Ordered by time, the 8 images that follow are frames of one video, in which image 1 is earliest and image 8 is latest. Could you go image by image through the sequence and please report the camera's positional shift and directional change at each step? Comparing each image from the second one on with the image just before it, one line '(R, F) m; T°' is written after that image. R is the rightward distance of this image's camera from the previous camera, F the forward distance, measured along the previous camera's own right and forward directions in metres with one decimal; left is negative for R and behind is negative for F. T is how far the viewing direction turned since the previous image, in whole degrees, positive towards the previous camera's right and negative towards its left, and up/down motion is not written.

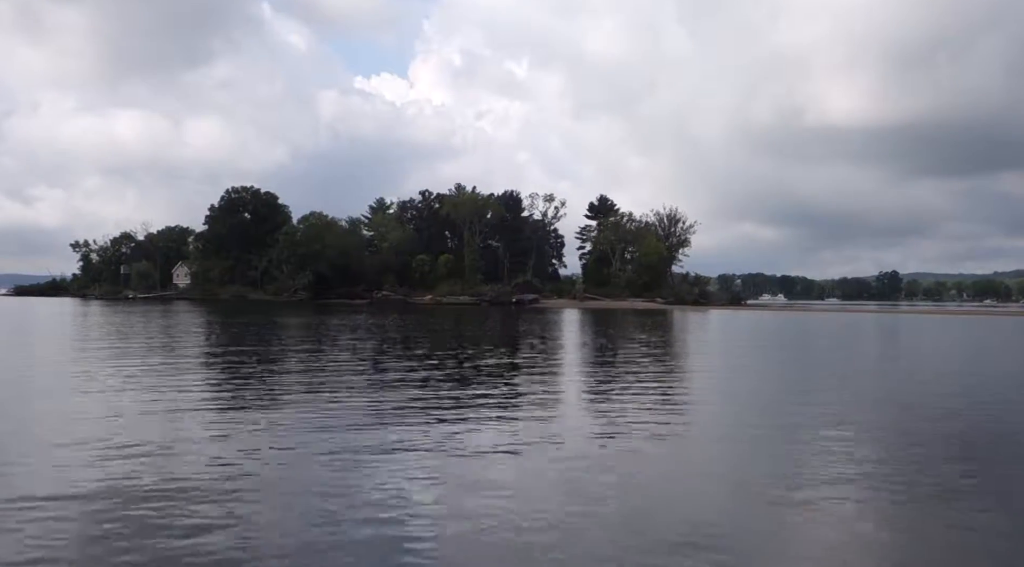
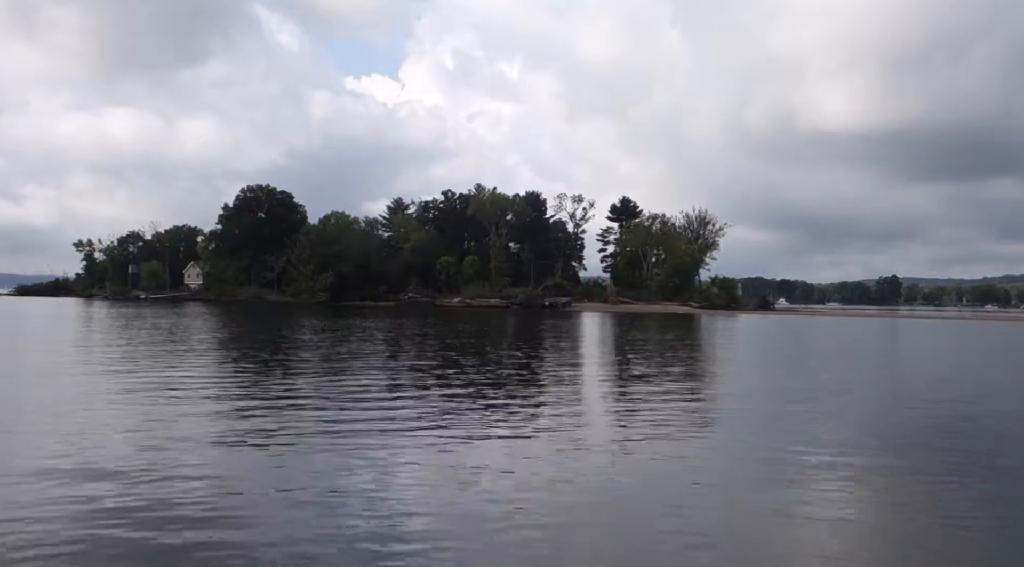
(-3.2, +1.7) m; +1°
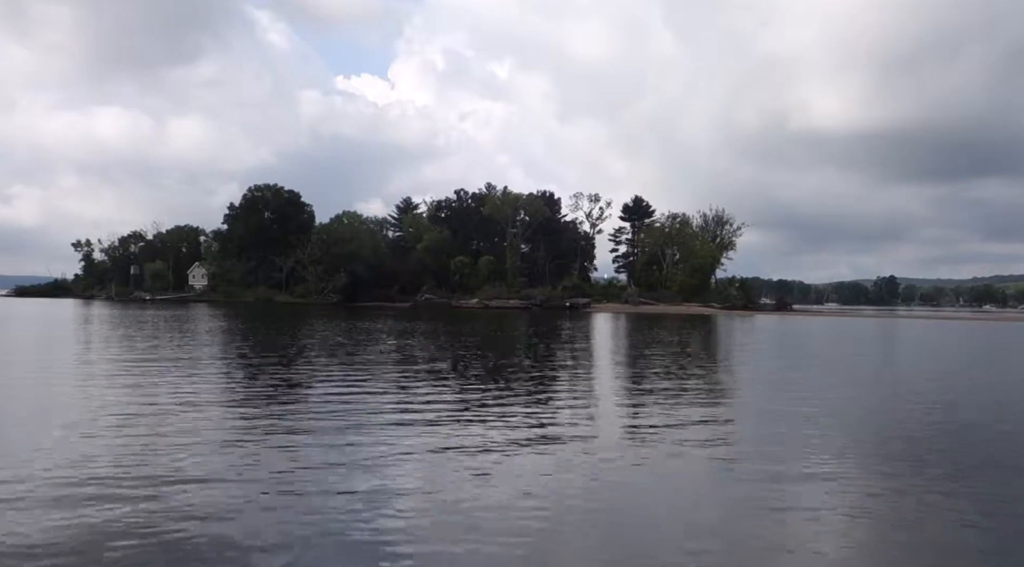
(-2.2, +1.2) m; +1°
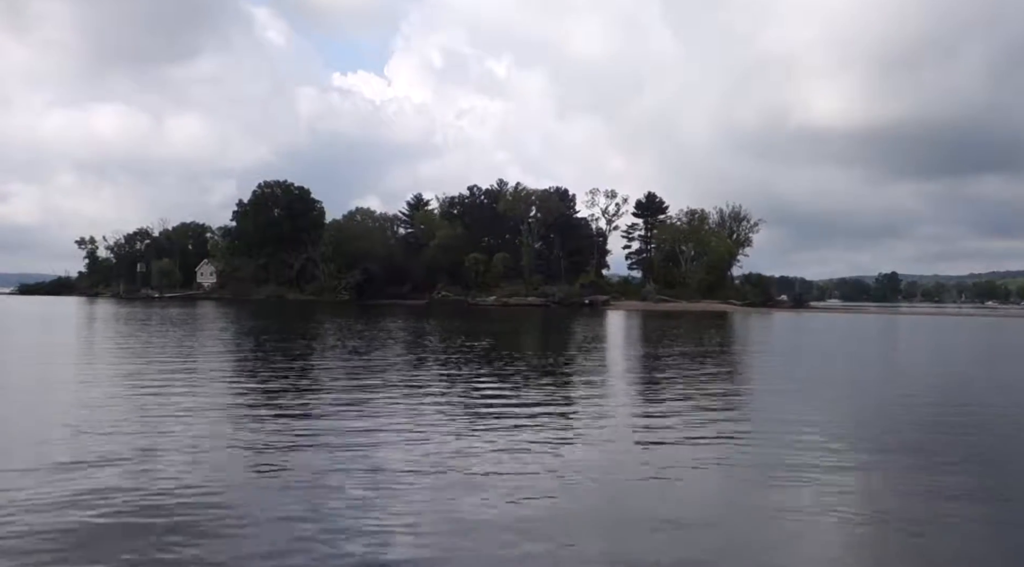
(-1.5, +0.9) m; 0°
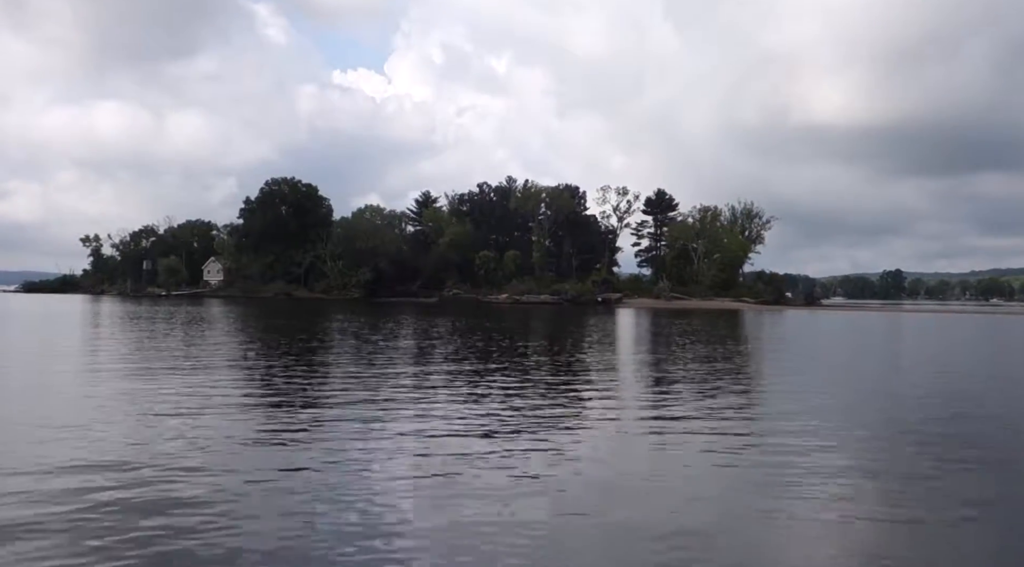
(-0.9, +0.5) m; 0°
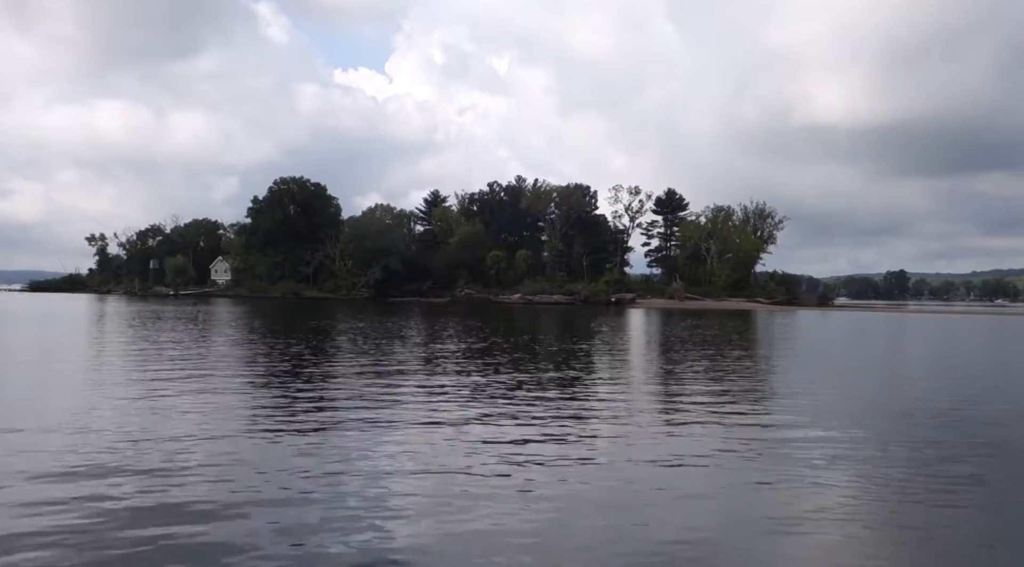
(-0.9, +0.5) m; 0°
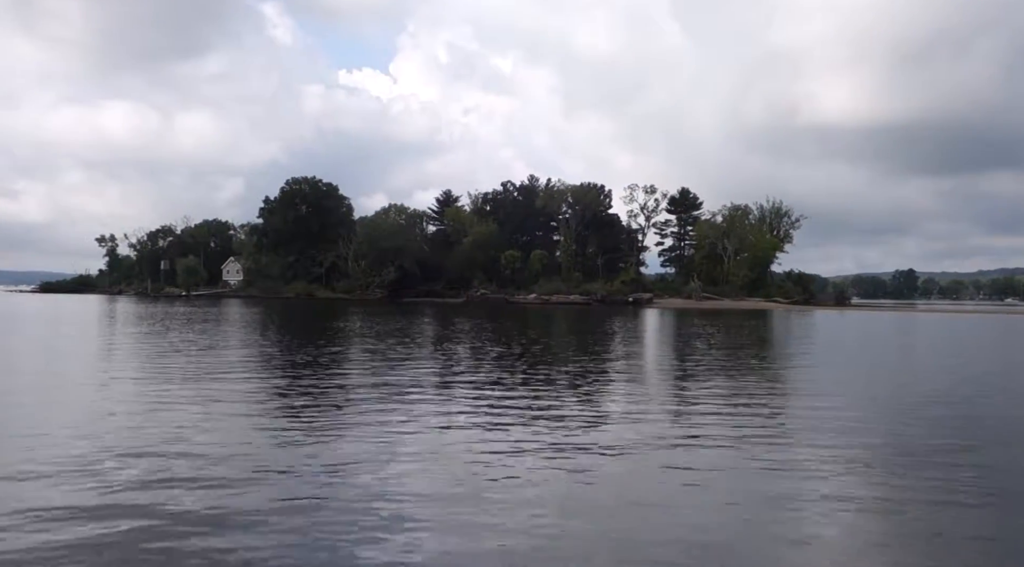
(-0.8, +0.5) m; 0°
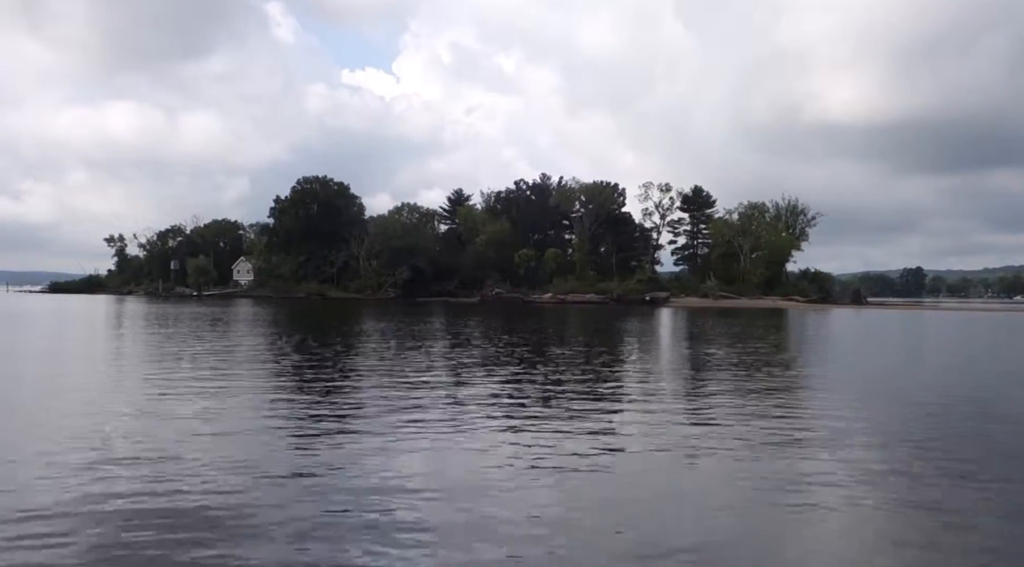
(-0.9, +0.4) m; 0°
